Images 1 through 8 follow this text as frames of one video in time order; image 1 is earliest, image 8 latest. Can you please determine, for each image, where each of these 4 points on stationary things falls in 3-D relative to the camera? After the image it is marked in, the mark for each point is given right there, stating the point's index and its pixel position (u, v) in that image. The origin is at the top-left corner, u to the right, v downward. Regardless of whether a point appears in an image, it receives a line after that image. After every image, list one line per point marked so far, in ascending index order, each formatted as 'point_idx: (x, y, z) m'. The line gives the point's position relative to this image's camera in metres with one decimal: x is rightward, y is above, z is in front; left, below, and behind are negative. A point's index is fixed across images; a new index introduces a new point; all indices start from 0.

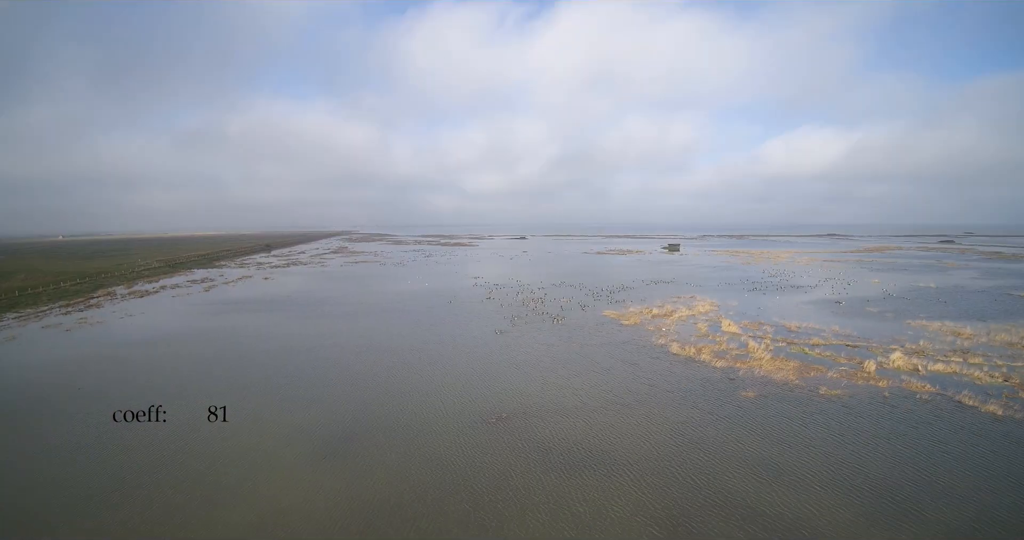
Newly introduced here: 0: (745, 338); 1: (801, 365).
0: (+9.7, -2.8, +18.4) m
1: (+10.1, -3.3, +15.3) m
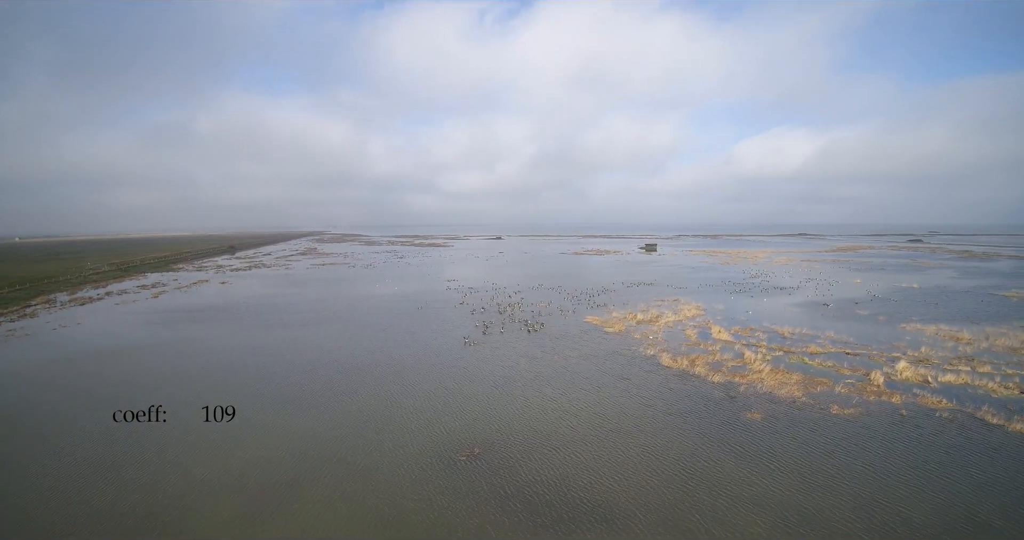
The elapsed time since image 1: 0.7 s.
0: (+8.7, -3.0, +17.0) m
1: (+9.3, -3.5, +13.9) m
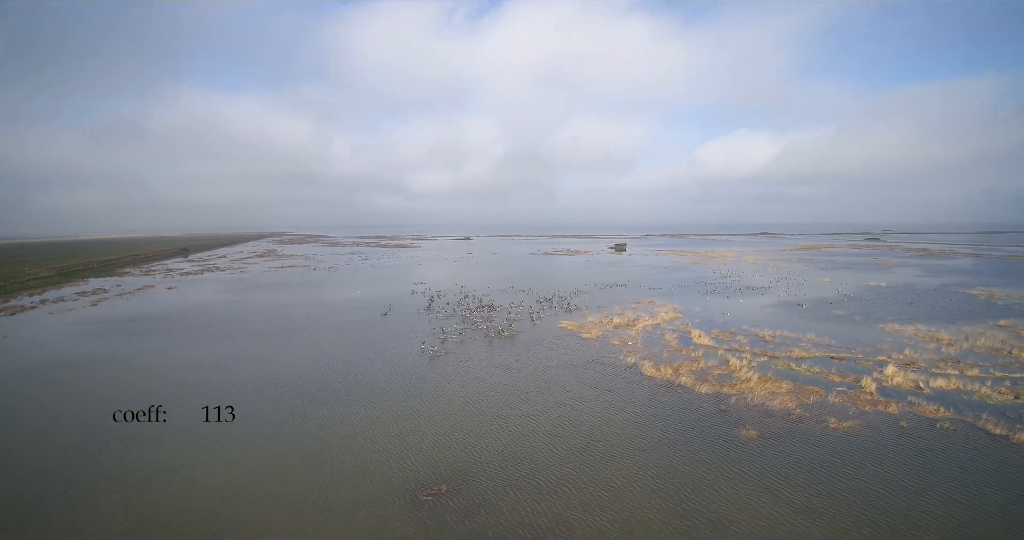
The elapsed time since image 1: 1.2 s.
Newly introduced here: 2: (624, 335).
0: (+7.7, -3.0, +16.1) m
1: (+8.5, -3.5, +13.1) m
2: (+4.7, -2.8, +18.4) m
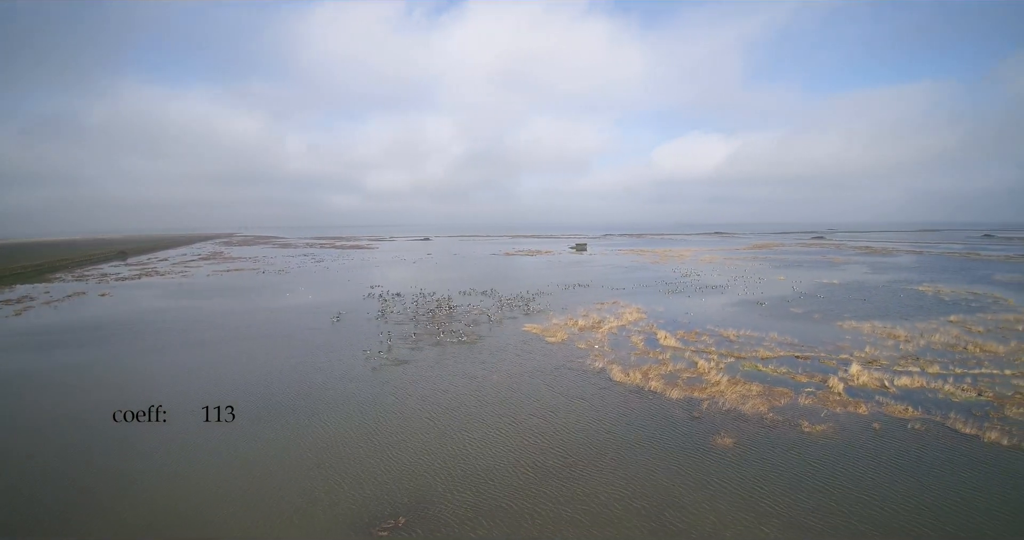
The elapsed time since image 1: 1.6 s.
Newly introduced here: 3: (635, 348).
0: (+6.3, -3.0, +15.6) m
1: (+7.4, -3.5, +12.7) m
2: (+3.1, -2.8, +17.7) m
3: (+4.6, -2.9, +16.3) m
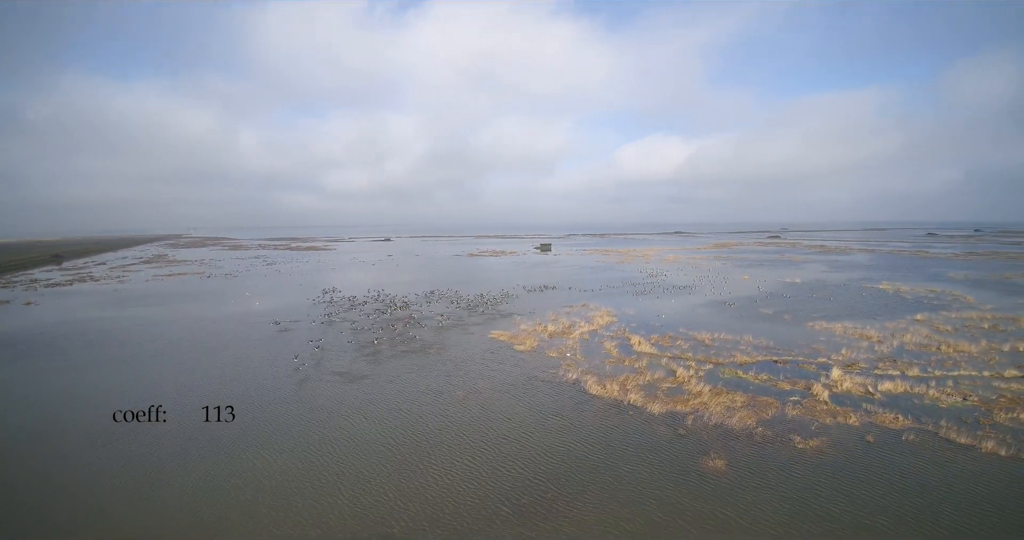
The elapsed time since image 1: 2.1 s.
0: (+5.2, -3.1, +14.7) m
1: (+6.4, -3.5, +11.8) m
2: (+1.8, -2.8, +16.5) m
3: (+3.4, -3.0, +15.2) m
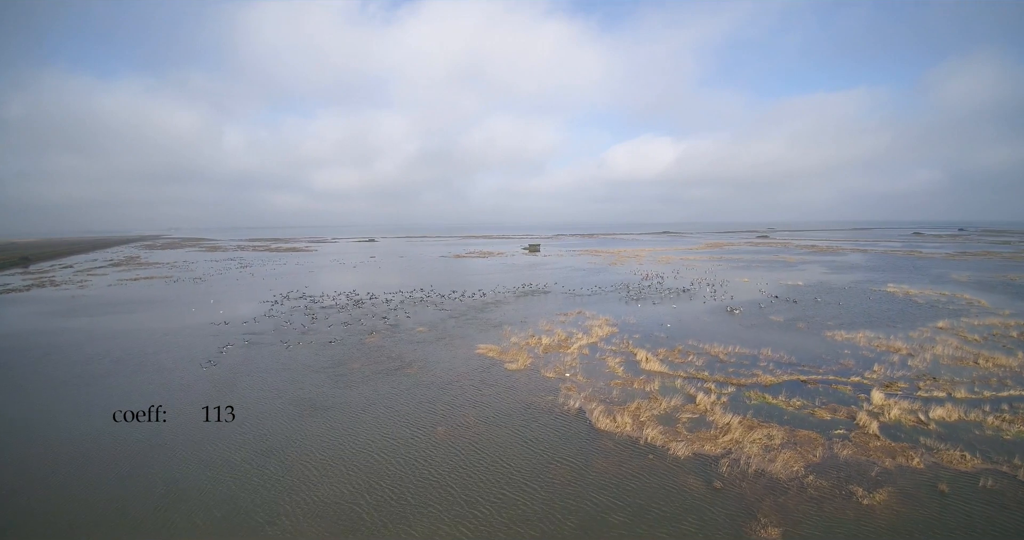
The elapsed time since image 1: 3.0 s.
0: (+4.9, -3.3, +12.7) m
1: (+6.3, -3.7, +9.9) m
2: (+1.5, -3.1, +14.5) m
3: (+3.1, -3.2, +13.2) m
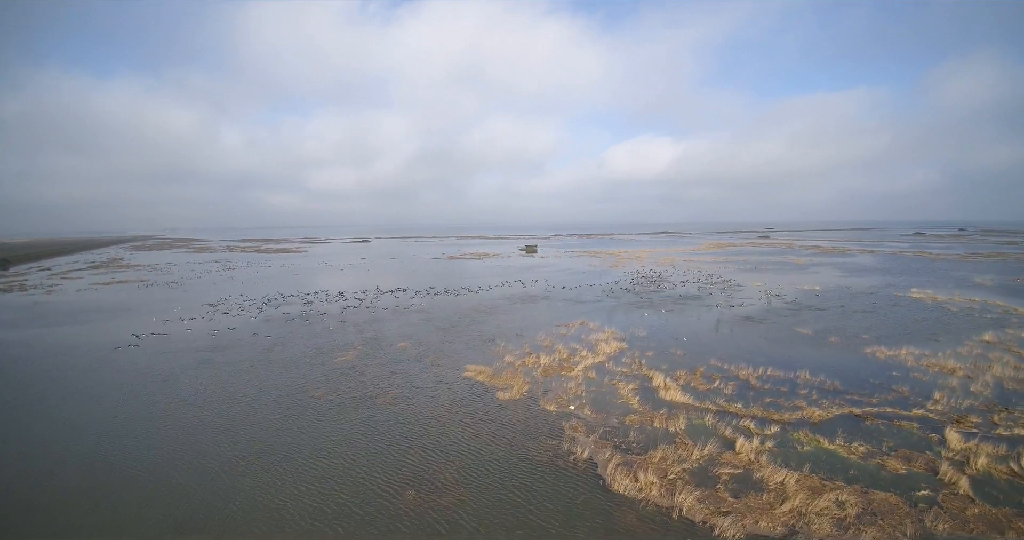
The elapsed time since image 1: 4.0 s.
0: (+4.7, -3.6, +10.4) m
1: (+6.1, -4.0, +7.6) m
2: (+1.4, -3.4, +12.2) m
3: (+2.9, -3.5, +10.9) m
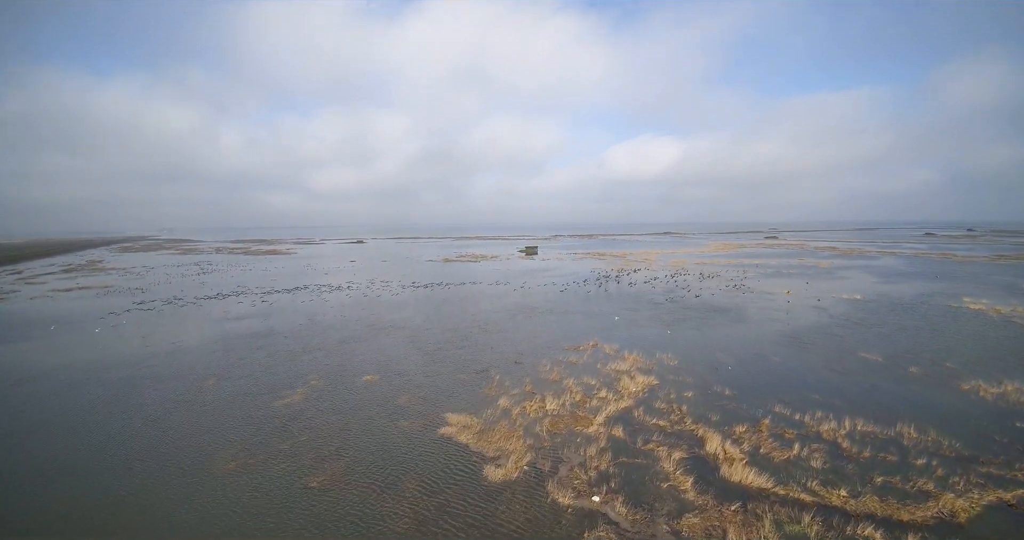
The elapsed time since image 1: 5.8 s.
0: (+4.7, -4.0, +6.9) m
1: (+6.1, -4.4, +4.1) m
2: (+1.3, -3.8, +8.6) m
3: (+2.9, -3.9, +7.3) m
